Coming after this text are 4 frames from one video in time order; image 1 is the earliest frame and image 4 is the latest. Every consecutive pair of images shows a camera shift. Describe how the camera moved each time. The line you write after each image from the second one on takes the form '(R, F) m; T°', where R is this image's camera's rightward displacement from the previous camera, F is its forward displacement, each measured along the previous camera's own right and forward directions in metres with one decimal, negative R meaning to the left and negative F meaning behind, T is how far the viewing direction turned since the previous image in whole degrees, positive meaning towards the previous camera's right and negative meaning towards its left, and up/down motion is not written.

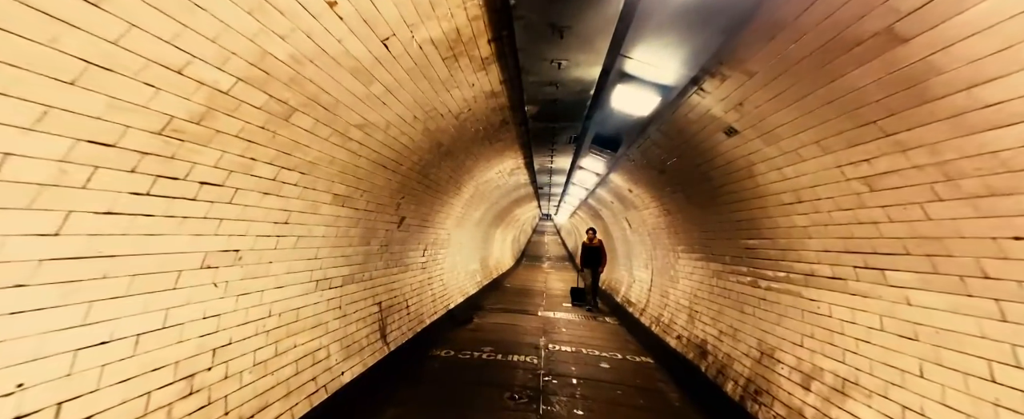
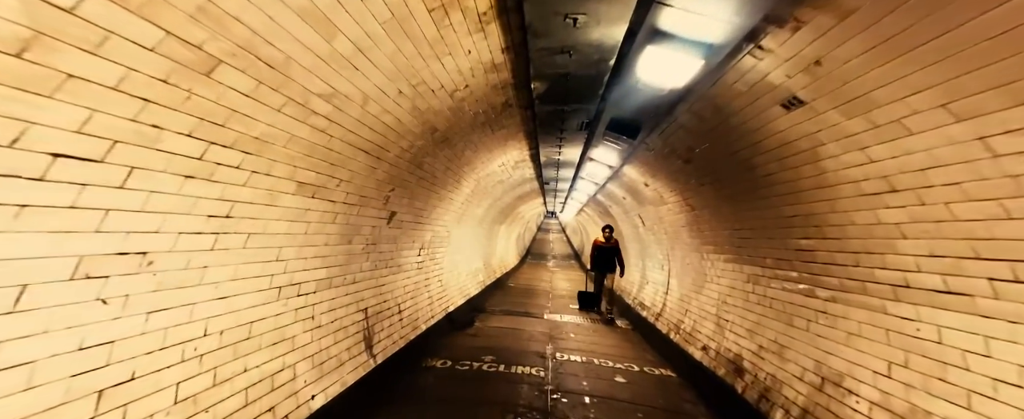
(0.0, +0.6) m; -1°
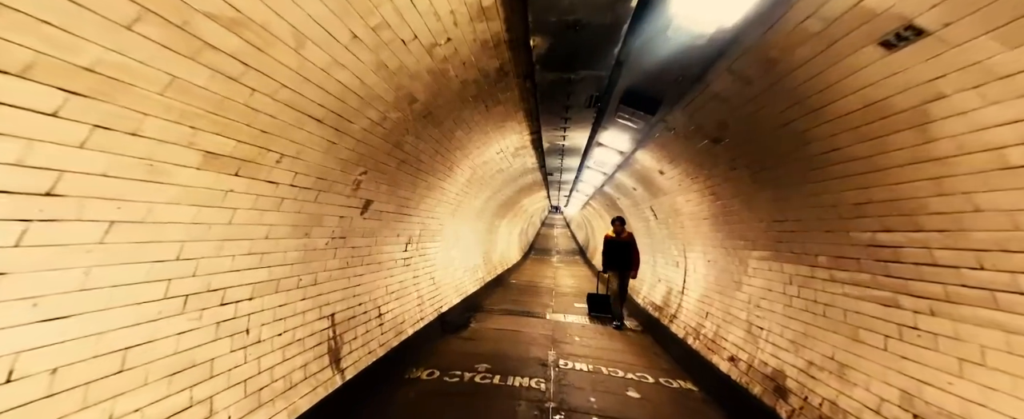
(+0.1, +0.7) m; 0°
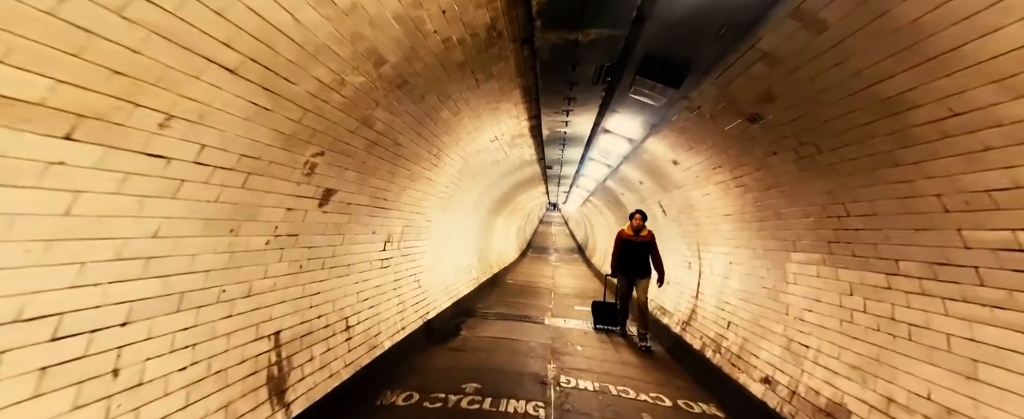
(0.0, +0.7) m; 0°
